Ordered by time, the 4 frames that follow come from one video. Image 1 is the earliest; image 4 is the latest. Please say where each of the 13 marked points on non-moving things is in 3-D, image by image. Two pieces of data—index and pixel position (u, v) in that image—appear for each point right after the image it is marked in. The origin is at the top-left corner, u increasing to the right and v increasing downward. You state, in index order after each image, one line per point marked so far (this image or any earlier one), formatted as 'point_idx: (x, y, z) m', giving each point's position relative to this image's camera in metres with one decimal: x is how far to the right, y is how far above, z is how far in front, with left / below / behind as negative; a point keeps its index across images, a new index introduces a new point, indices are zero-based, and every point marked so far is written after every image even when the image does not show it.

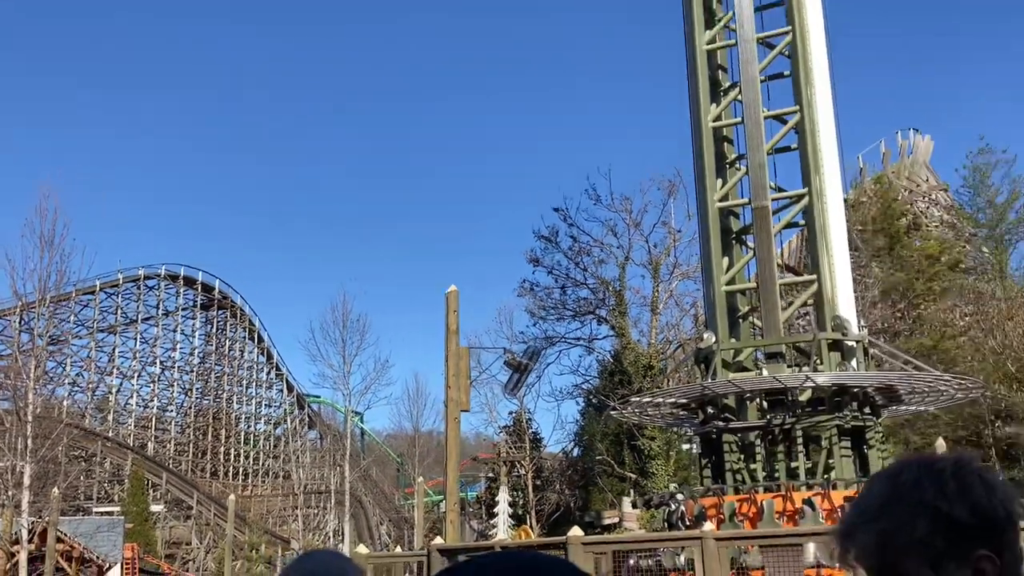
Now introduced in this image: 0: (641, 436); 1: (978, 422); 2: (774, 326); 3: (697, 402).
0: (+2.6, -3.0, +18.8) m
1: (+9.3, -2.7, +18.5) m
2: (+3.7, -0.5, +12.6) m
3: (+2.7, -1.7, +13.1) m
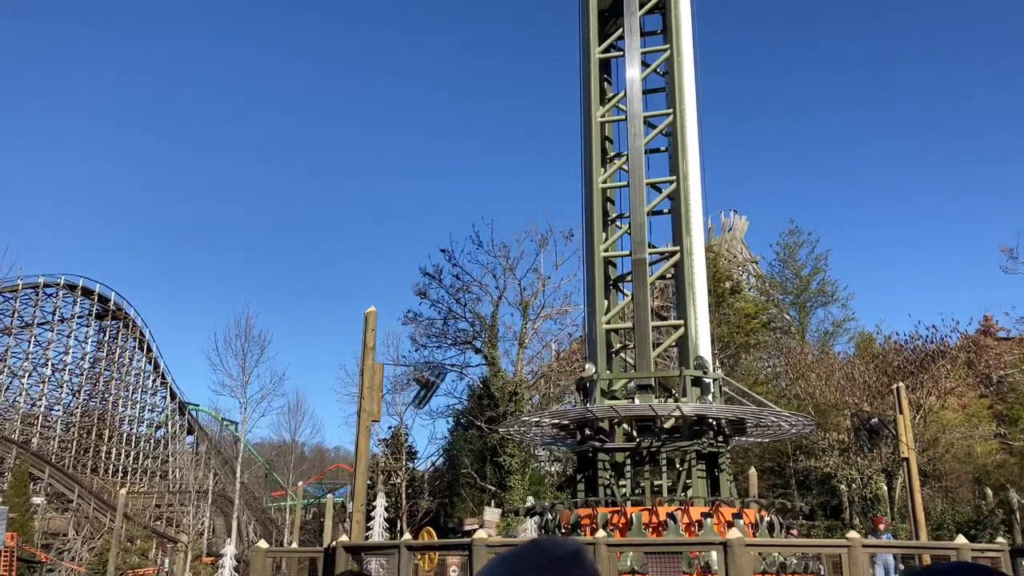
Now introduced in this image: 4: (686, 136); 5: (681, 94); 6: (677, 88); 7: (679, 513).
0: (-0.2, -3.8, +21.2) m
1: (+6.5, -4.0, +22.2) m
2: (+2.2, -1.2, +15.5) m
3: (+1.1, -2.3, +15.7) m
4: (+3.1, +2.7, +16.5) m
5: (+3.0, +3.5, +16.5) m
6: (+2.9, +3.6, +16.4) m
7: (+2.5, -3.4, +14.1) m
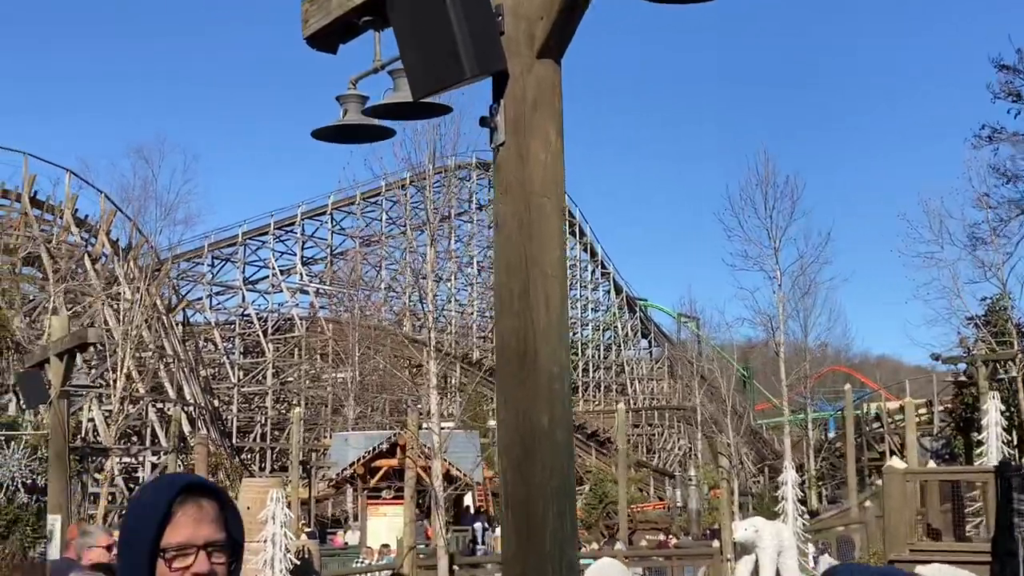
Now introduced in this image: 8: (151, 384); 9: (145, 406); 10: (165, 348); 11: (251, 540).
0: (+9.7, -0.5, +13.8) m
1: (+16.4, -0.2, +12.9) m
2: (+10.3, +1.7, +7.4) m
3: (+9.4, +0.6, +8.1) m
4: (+10.9, +5.8, +7.9) m
5: (+10.8, +6.6, +8.0) m
6: (+10.7, +6.6, +7.9) m
7: (+10.4, -0.5, +6.2) m
8: (-6.6, -1.8, +17.0) m
9: (-6.3, -2.0, +15.9) m
10: (-6.2, -1.1, +16.6) m
11: (-3.6, -3.4, +12.5) m
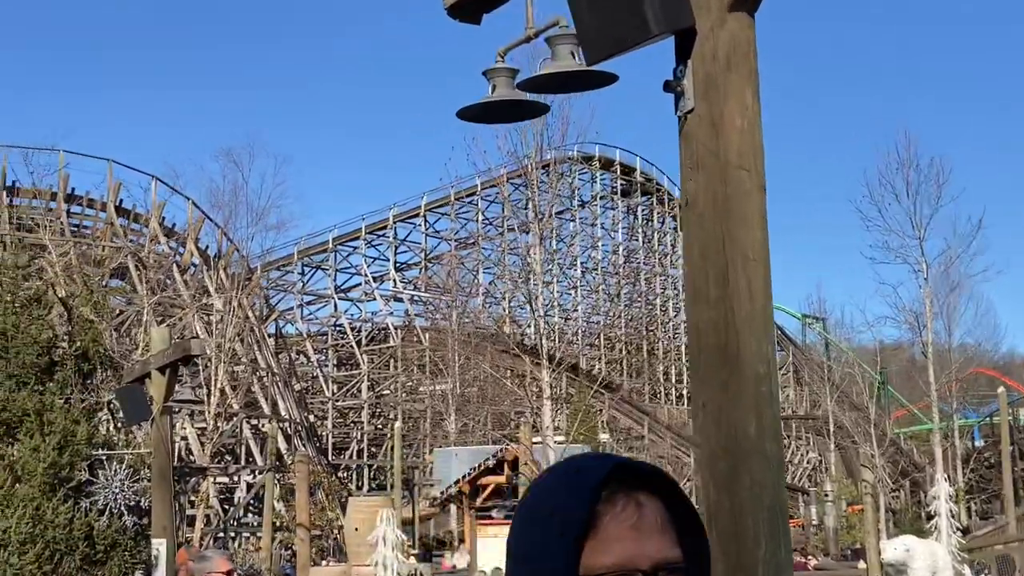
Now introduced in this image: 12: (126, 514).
0: (+11.4, -0.3, +12.1) m
1: (+18.0, +0.2, +10.9) m
2: (+11.5, +2.1, +5.8) m
3: (+10.7, +0.9, +6.4) m
4: (+12.1, +6.1, +6.3) m
5: (+11.9, +6.9, +6.4) m
6: (+11.8, +6.9, +6.3) m
7: (+11.6, -0.2, +4.5) m
8: (-4.7, -2.0, +16.2) m
9: (-4.5, -2.2, +15.1) m
10: (-4.4, -1.3, +15.8) m
11: (-2.0, -3.5, +11.5) m
12: (-5.0, -2.9, +11.8) m
